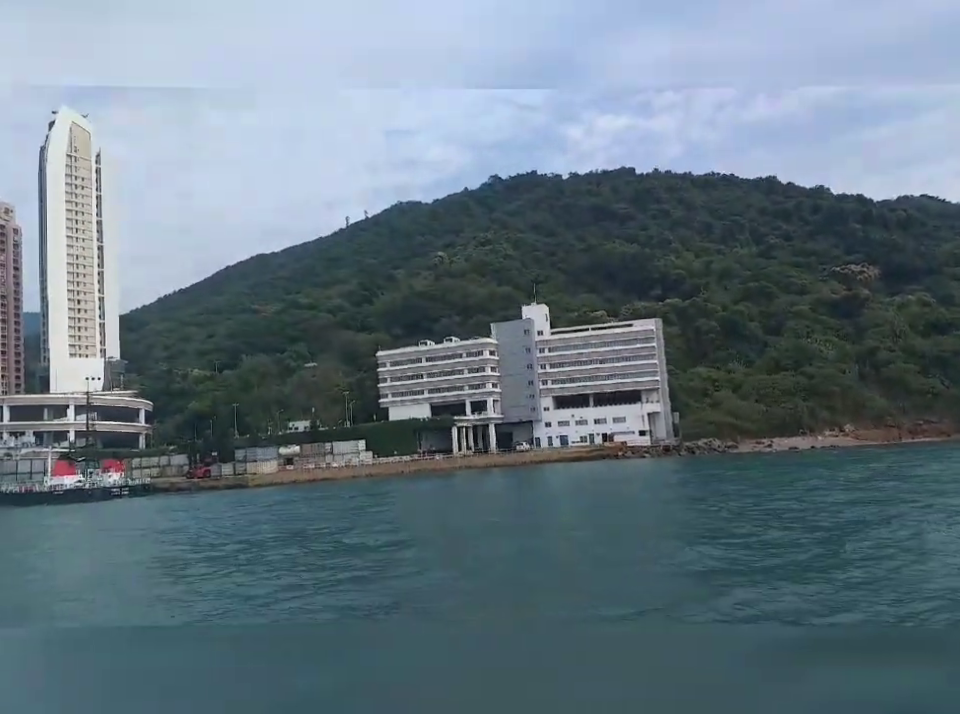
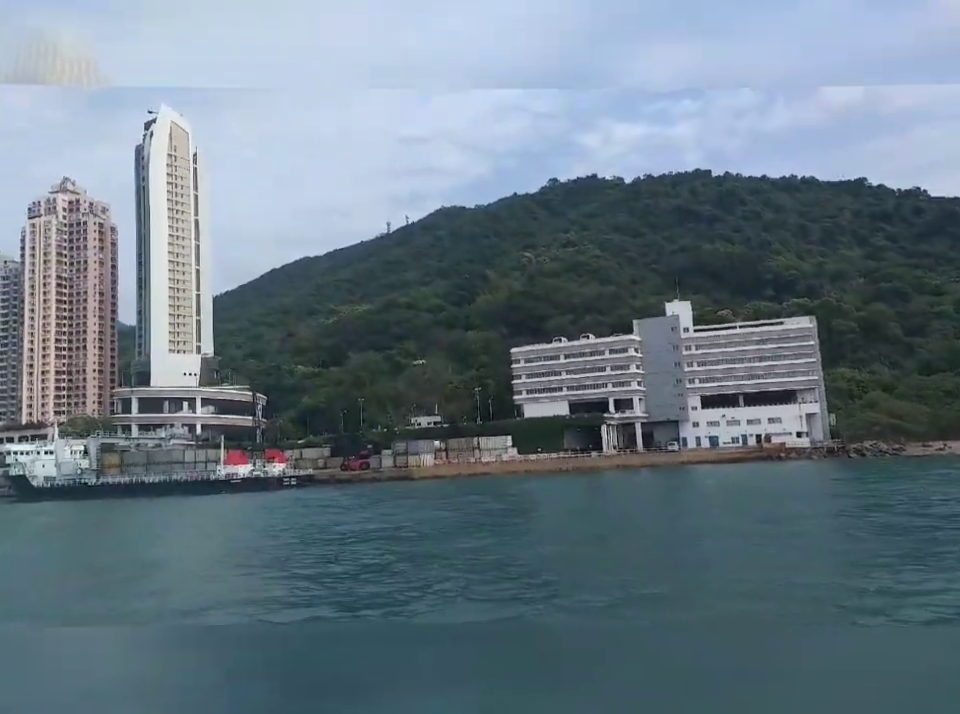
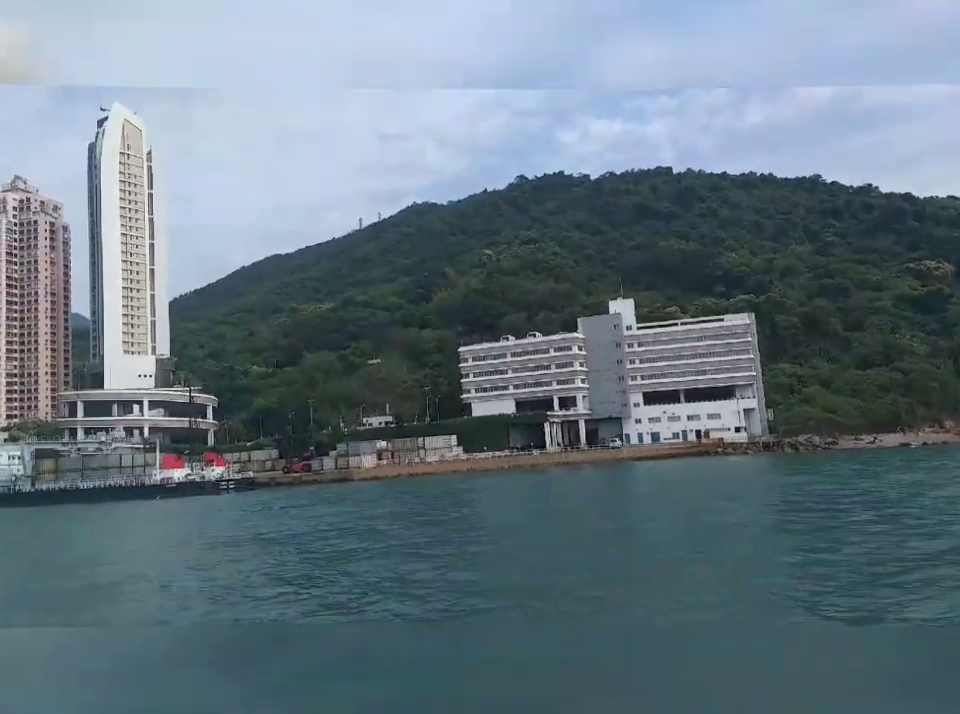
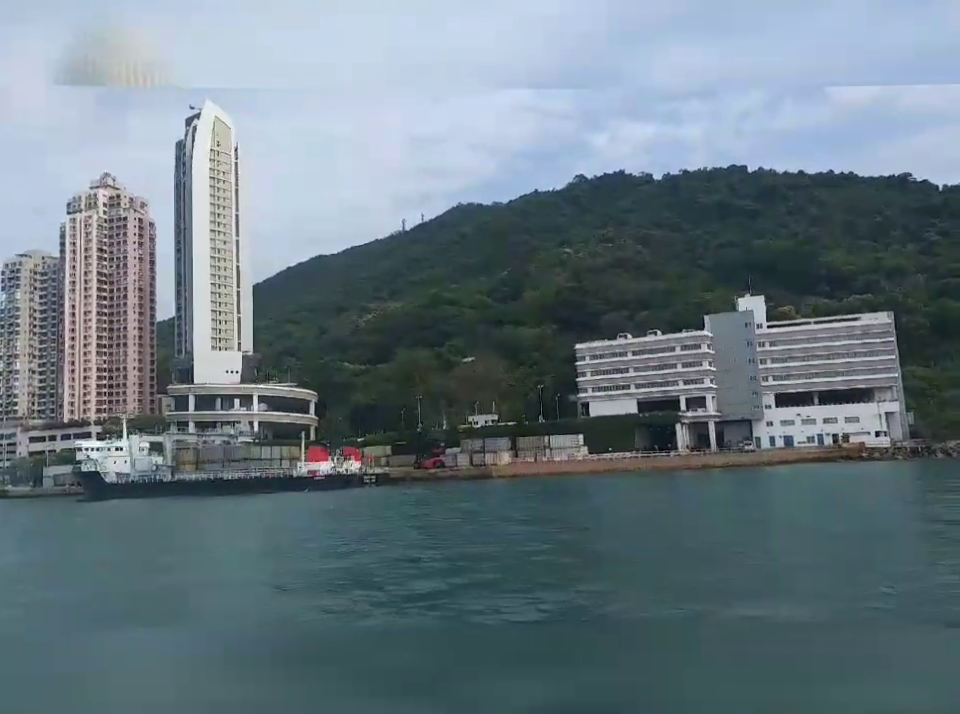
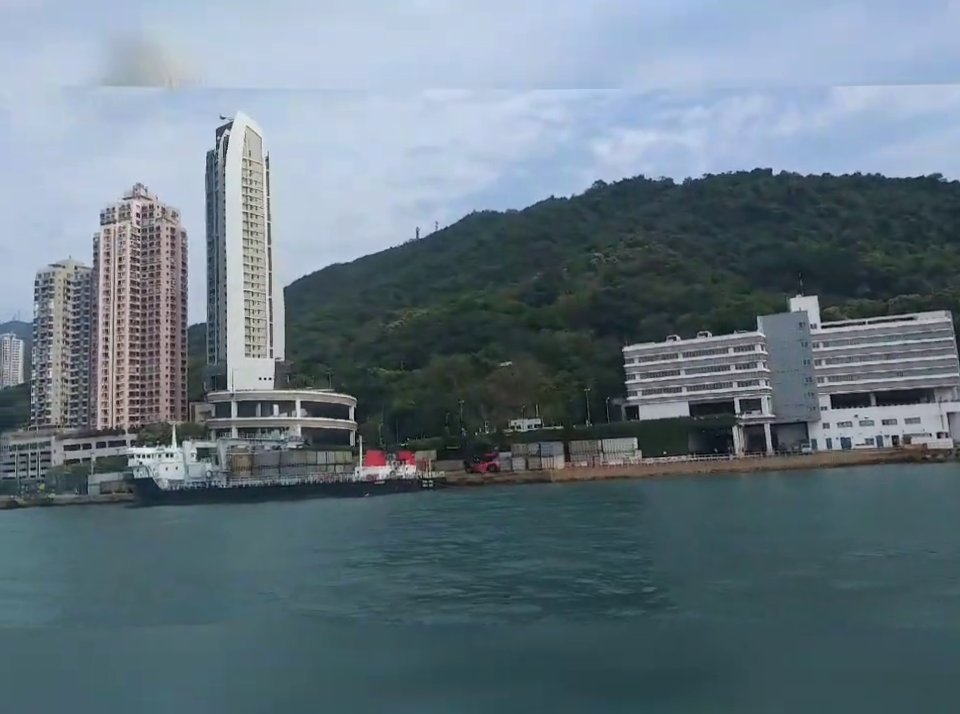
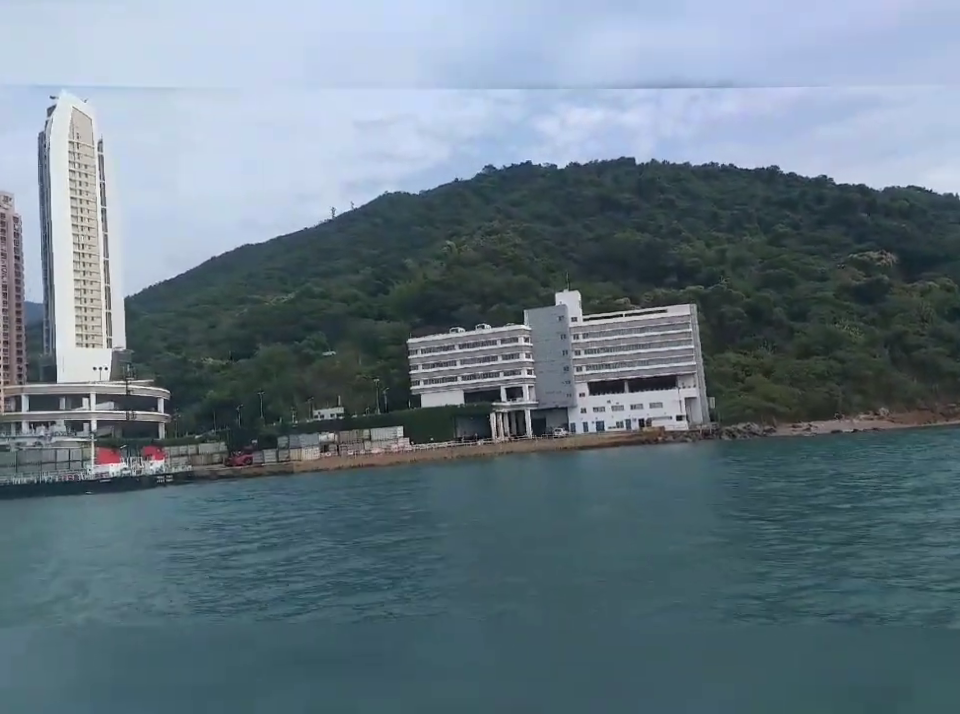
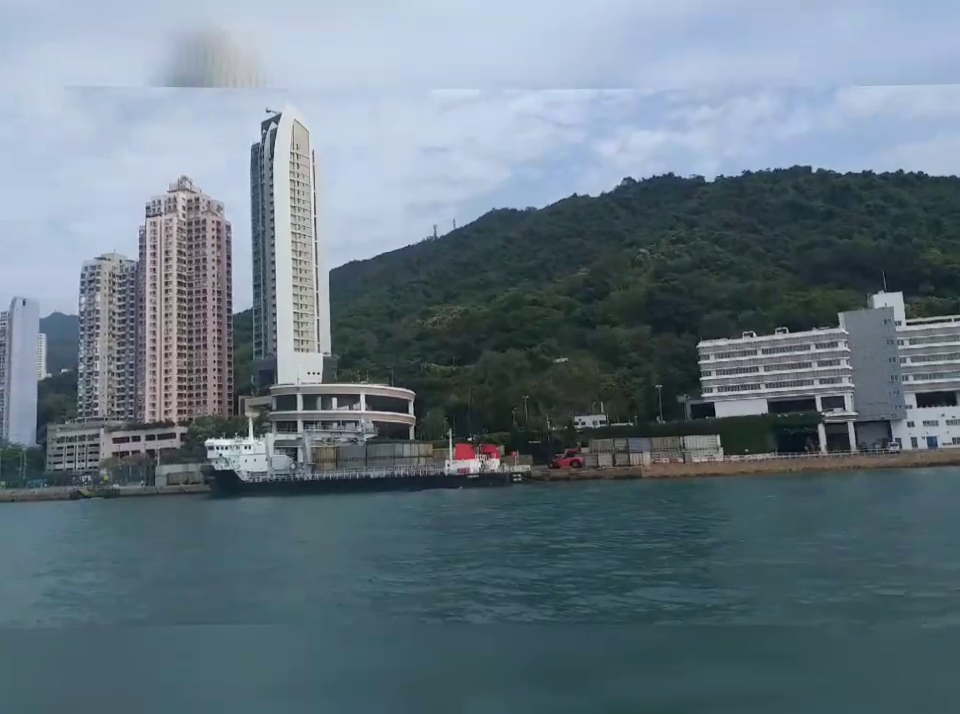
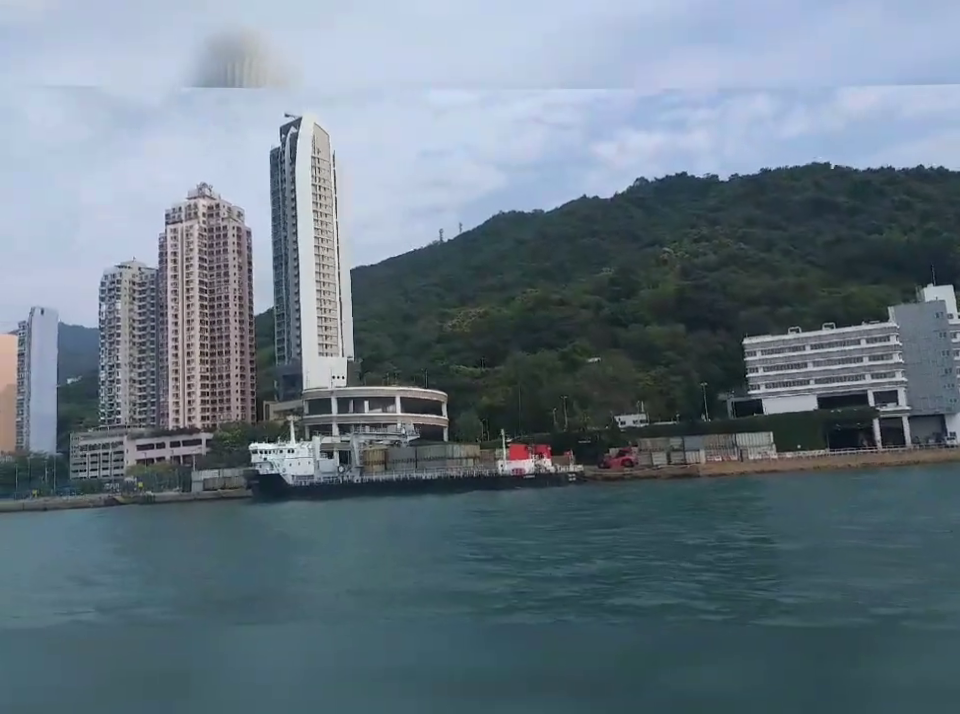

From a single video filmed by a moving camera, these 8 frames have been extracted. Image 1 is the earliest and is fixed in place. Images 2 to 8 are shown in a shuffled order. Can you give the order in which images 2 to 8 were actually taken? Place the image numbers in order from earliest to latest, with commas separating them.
6, 3, 2, 4, 5, 7, 8
